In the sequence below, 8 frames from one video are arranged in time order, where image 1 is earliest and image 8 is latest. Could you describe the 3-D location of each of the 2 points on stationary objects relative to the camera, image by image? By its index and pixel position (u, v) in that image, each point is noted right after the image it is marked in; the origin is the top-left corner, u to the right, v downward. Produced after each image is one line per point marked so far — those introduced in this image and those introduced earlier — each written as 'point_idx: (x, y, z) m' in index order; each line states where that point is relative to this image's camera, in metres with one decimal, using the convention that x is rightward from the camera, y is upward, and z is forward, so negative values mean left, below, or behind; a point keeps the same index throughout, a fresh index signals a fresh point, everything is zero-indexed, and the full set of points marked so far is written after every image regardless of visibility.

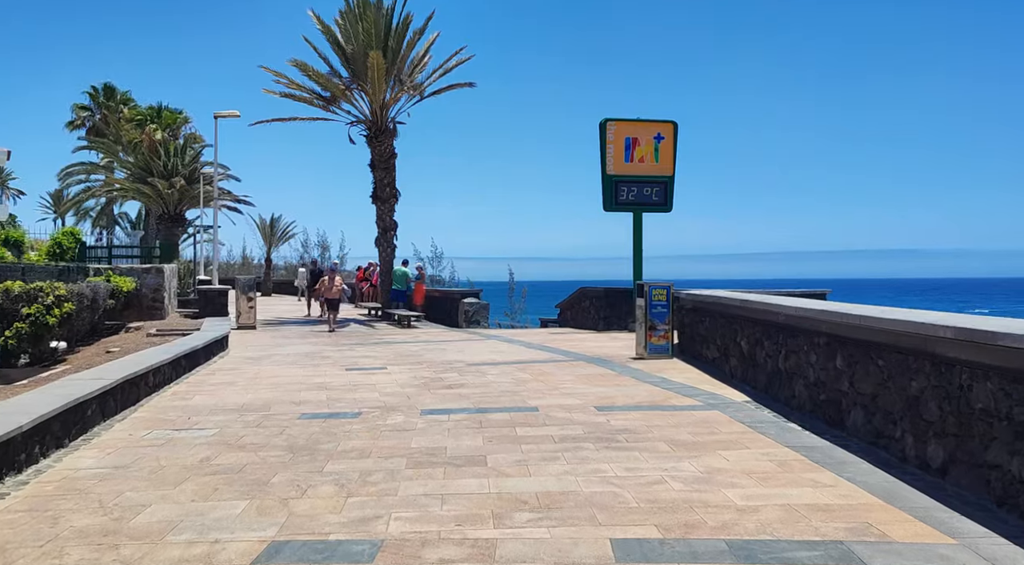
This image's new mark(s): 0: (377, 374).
0: (-1.8, -1.3, +14.0) m
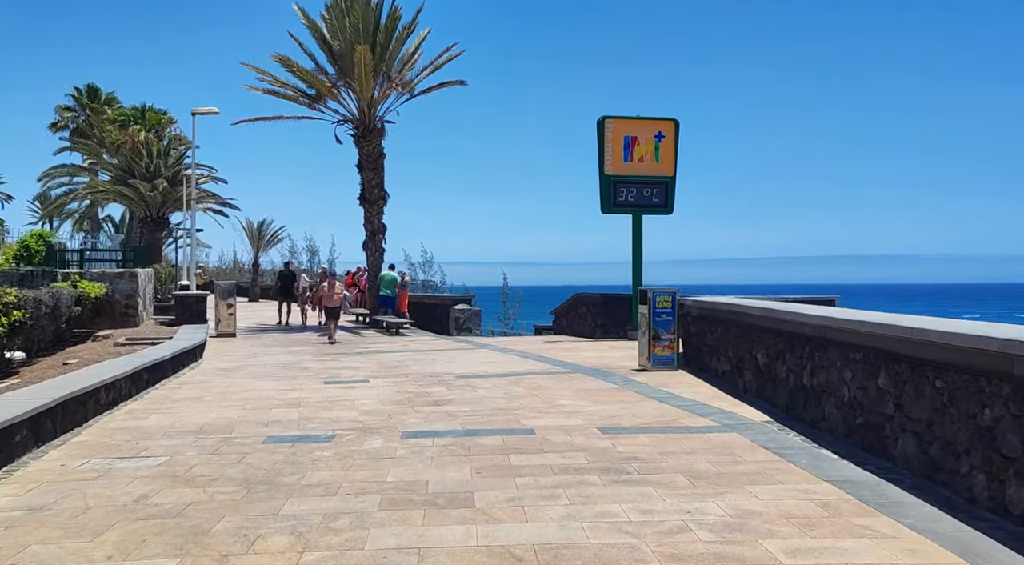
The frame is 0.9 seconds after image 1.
0: (-1.9, -1.3, +12.8) m
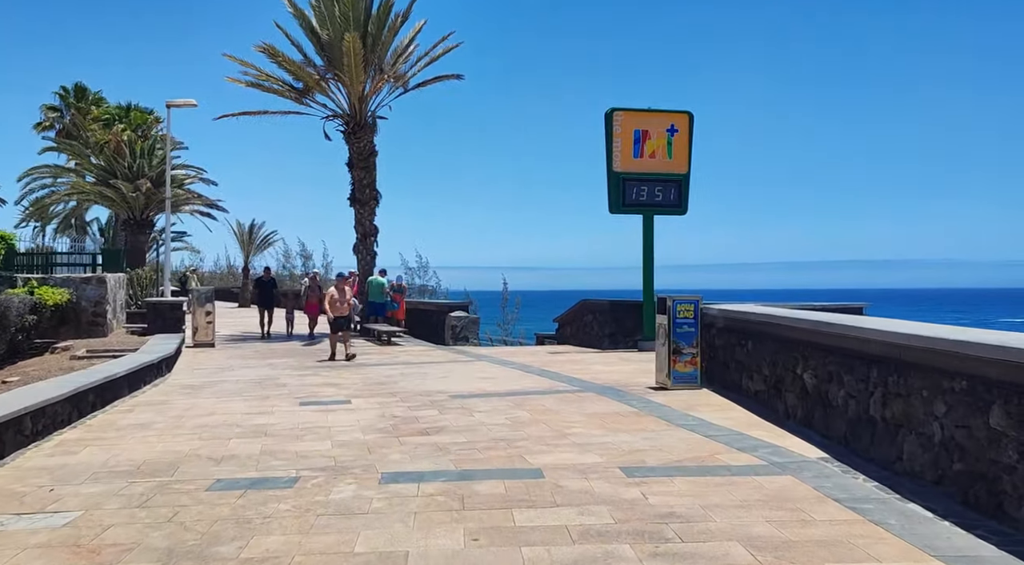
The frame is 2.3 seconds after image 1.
0: (-1.9, -1.4, +11.1) m
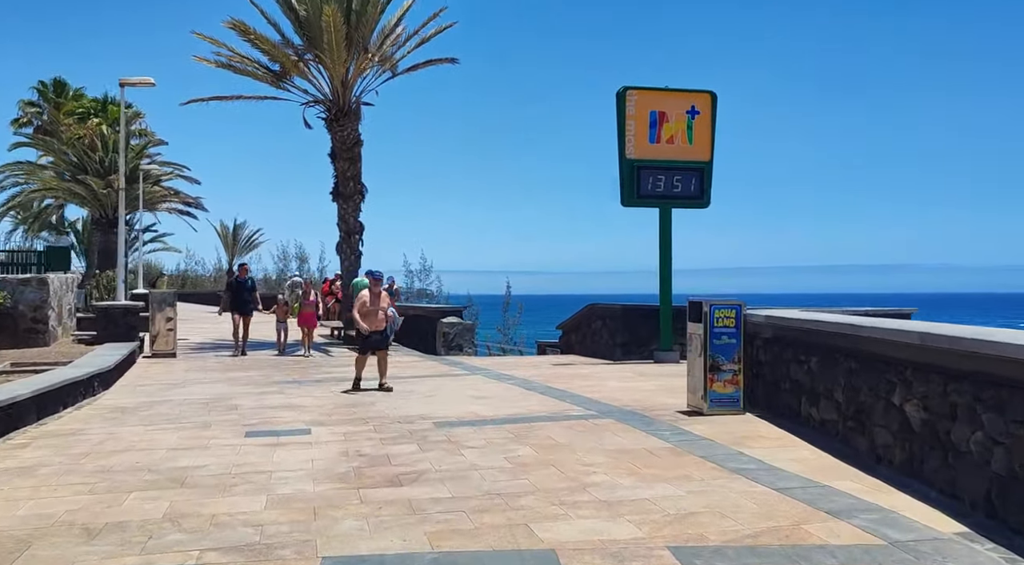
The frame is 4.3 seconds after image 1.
0: (-1.9, -1.4, +8.8) m
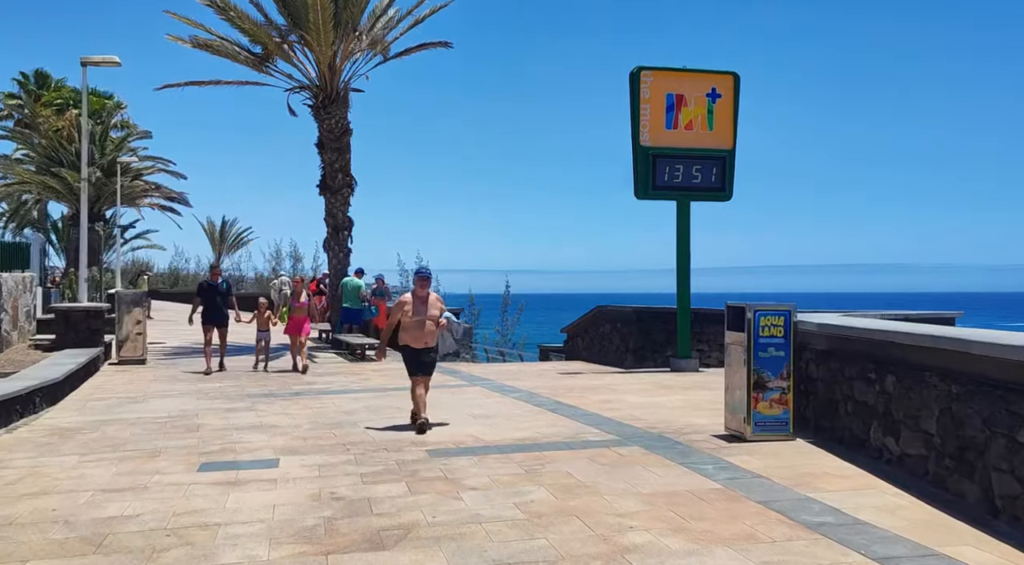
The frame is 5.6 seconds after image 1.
0: (-1.8, -1.4, +7.1) m
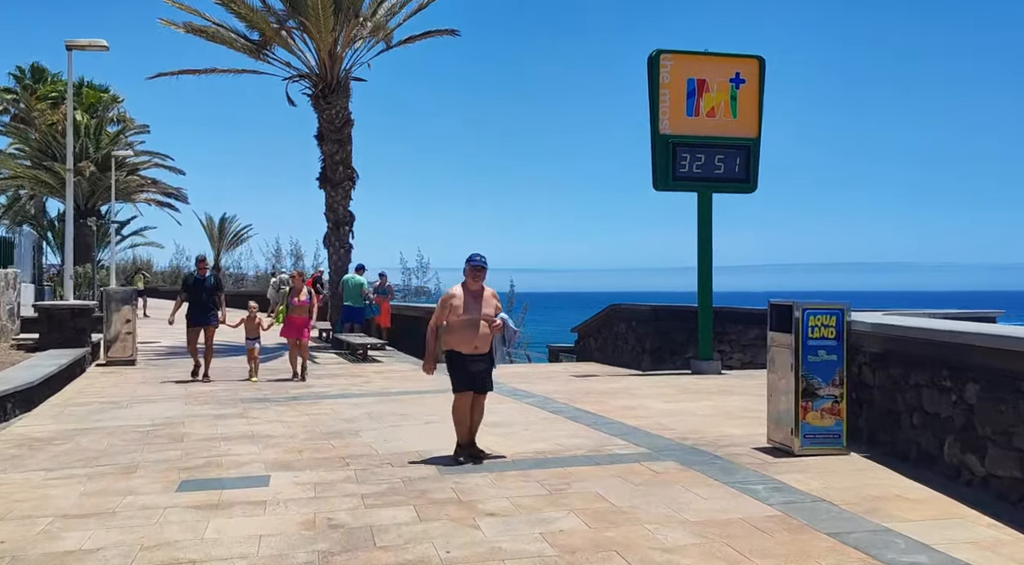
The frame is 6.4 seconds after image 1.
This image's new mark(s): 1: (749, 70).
0: (-1.7, -1.4, +6.2) m
1: (+3.4, +3.1, +14.9) m
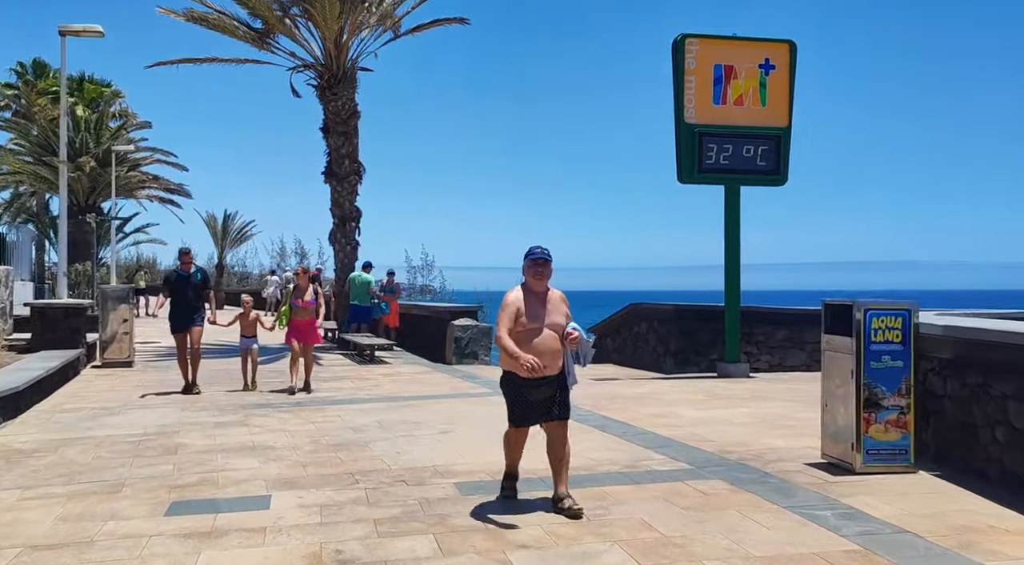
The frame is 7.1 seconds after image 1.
0: (-1.5, -1.4, +5.4) m
1: (+3.7, +3.1, +14.1) m
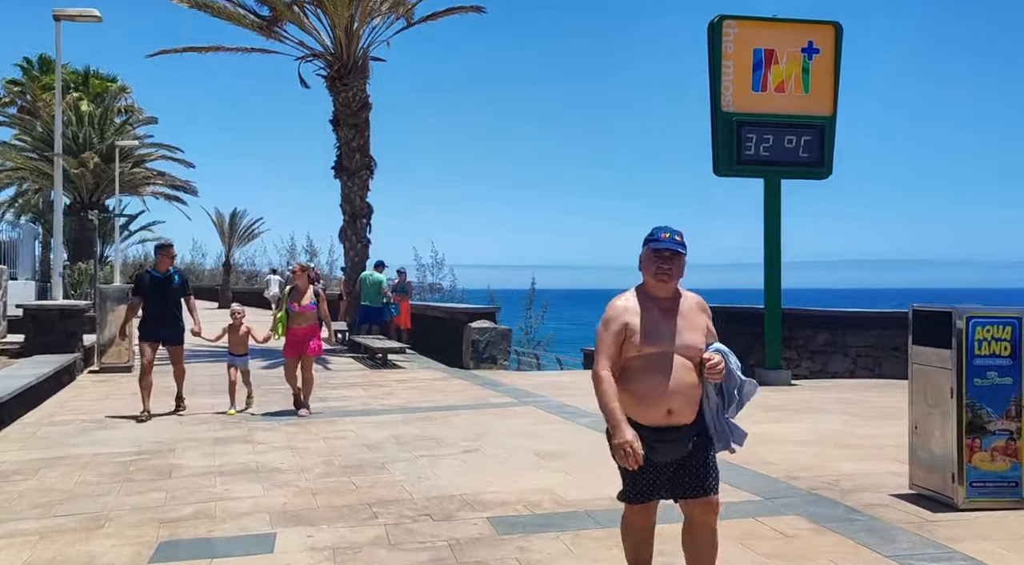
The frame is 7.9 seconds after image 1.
0: (-1.3, -1.4, +4.5) m
1: (+4.0, +3.1, +13.1) m
